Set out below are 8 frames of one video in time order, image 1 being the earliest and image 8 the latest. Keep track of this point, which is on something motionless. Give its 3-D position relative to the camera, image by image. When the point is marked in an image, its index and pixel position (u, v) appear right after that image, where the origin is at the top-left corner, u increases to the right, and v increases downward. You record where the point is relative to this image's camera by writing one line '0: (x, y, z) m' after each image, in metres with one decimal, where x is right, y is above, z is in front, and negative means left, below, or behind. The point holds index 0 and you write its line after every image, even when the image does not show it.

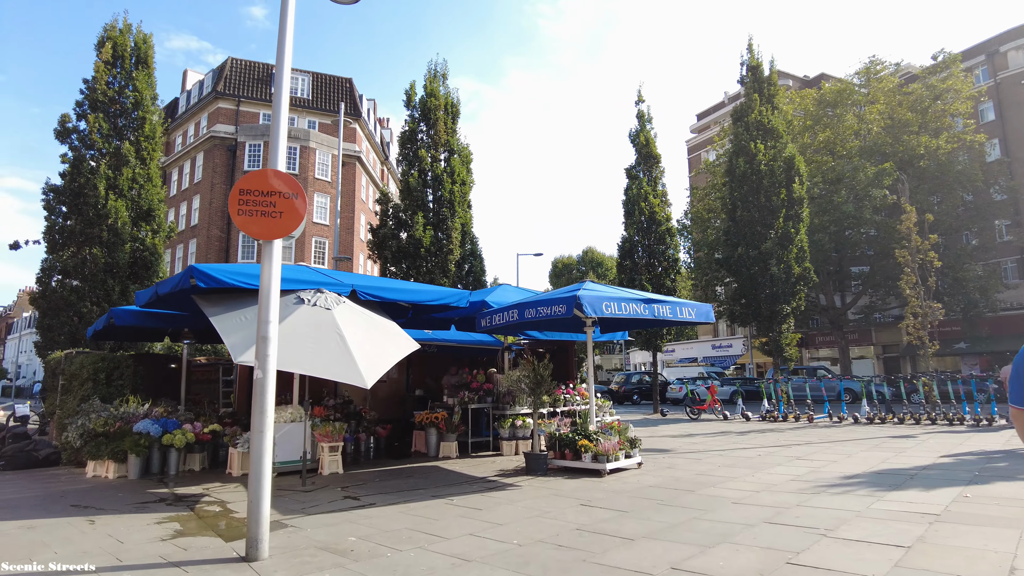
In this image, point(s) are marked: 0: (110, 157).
0: (-11.1, +3.6, +18.1) m
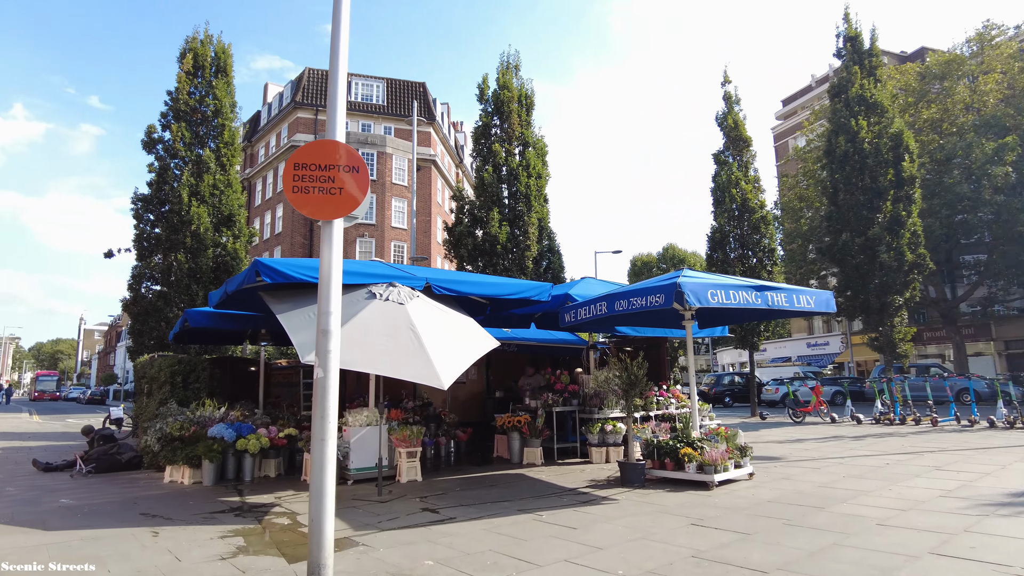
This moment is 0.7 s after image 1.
0: (-8.9, +3.4, +18.4) m
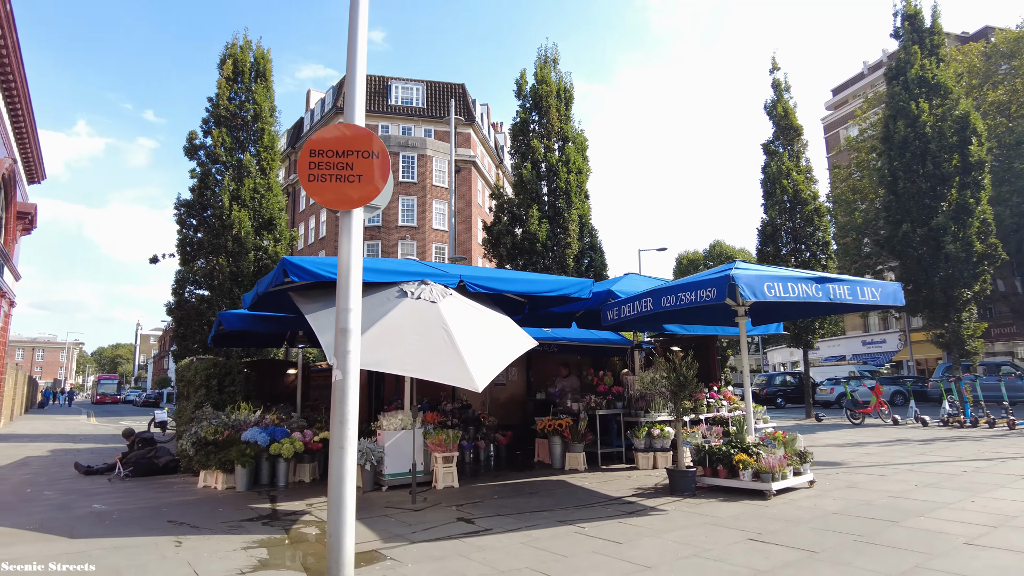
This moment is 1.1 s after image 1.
0: (-7.9, +3.3, +18.5) m
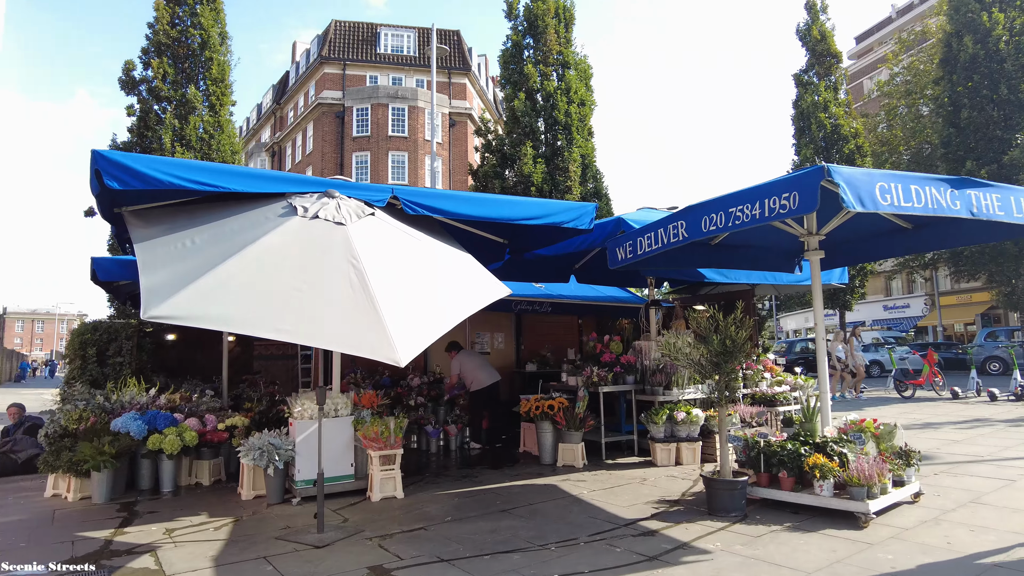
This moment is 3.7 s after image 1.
0: (-8.1, +4.4, +15.9) m
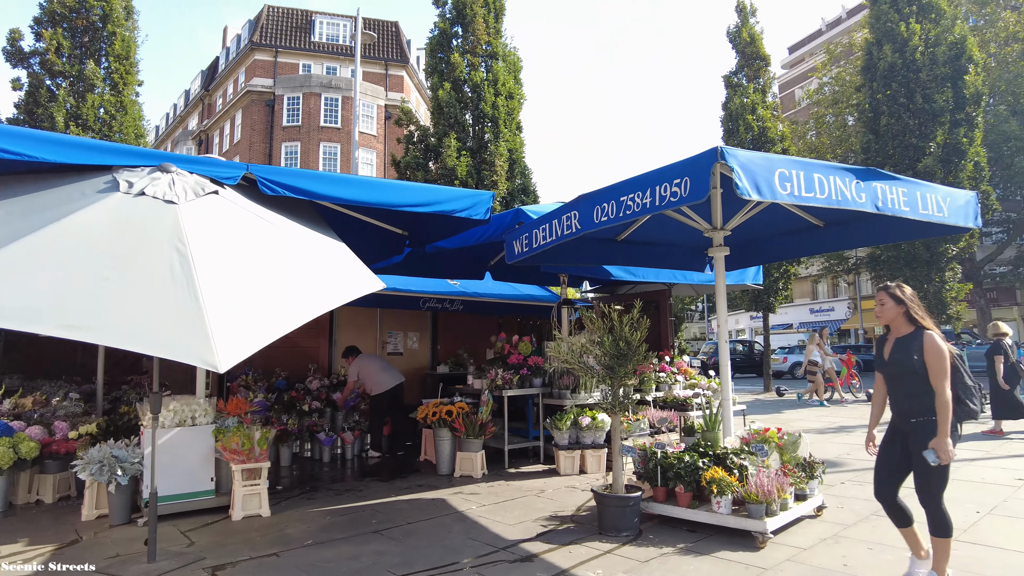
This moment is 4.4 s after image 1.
0: (-9.8, +4.6, +14.5) m
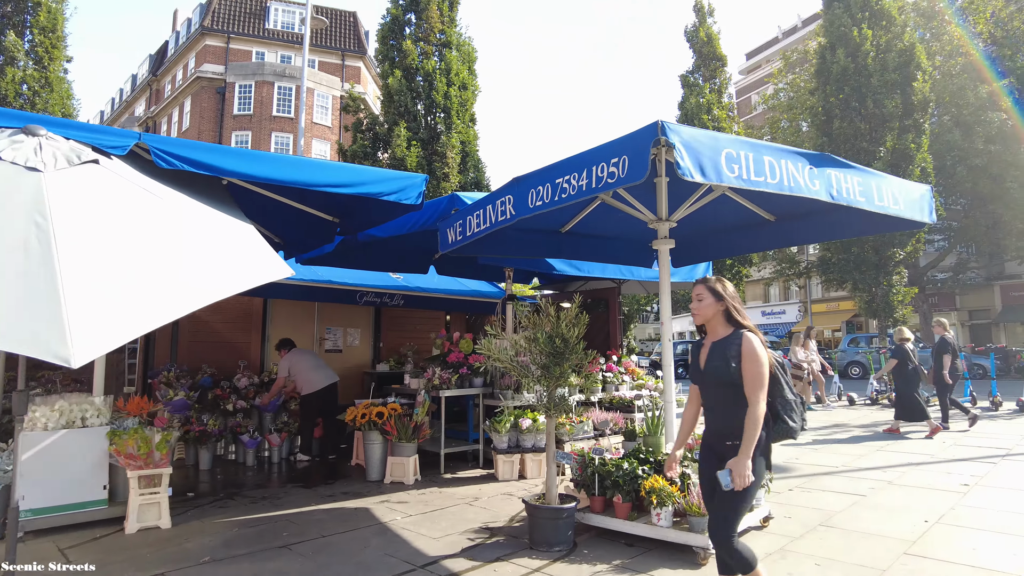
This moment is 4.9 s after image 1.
0: (-10.8, +4.8, +13.5) m
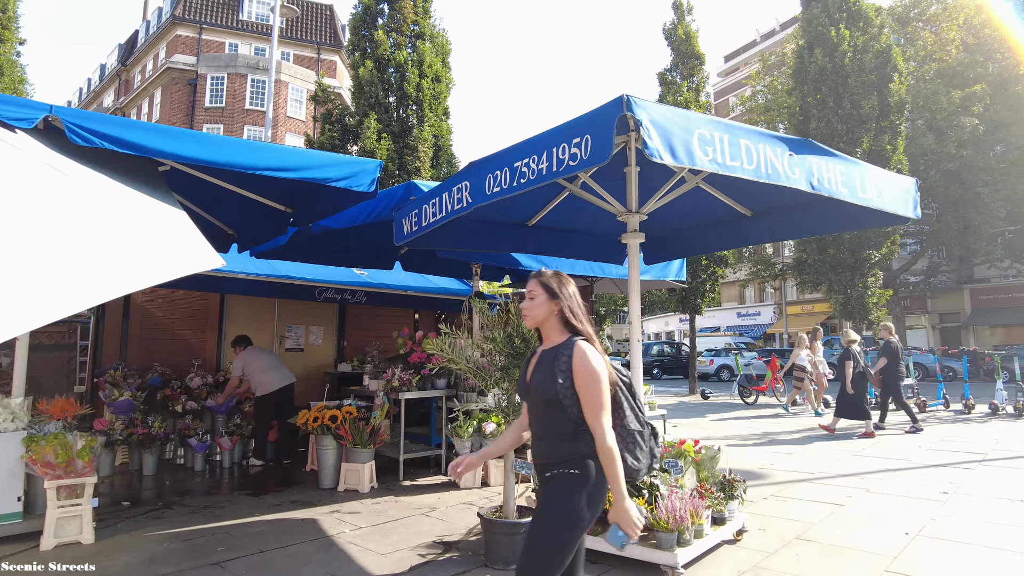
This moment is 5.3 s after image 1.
0: (-11.3, +5.0, +12.8) m
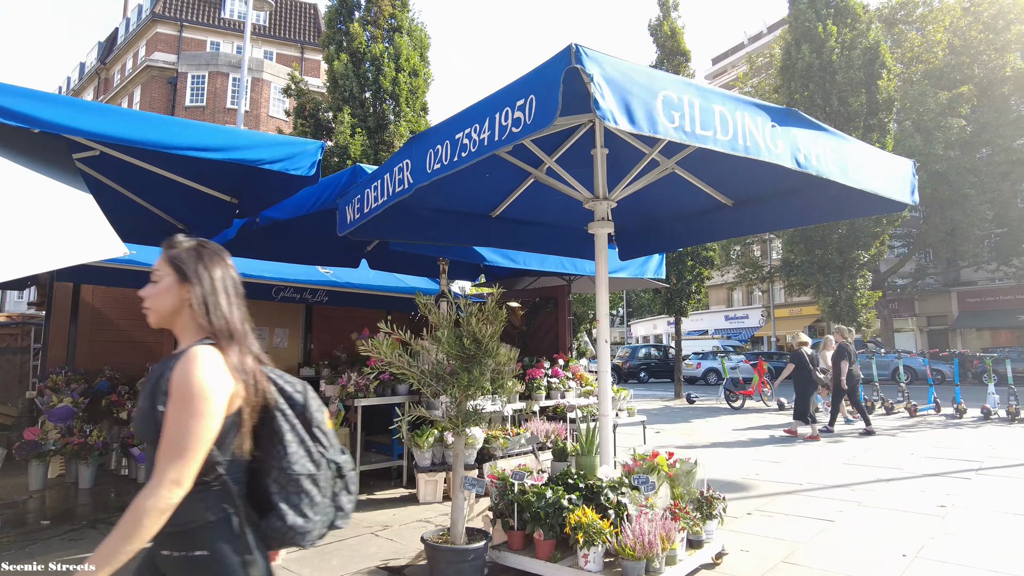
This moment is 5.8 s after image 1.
0: (-11.7, +5.0, +12.2) m
